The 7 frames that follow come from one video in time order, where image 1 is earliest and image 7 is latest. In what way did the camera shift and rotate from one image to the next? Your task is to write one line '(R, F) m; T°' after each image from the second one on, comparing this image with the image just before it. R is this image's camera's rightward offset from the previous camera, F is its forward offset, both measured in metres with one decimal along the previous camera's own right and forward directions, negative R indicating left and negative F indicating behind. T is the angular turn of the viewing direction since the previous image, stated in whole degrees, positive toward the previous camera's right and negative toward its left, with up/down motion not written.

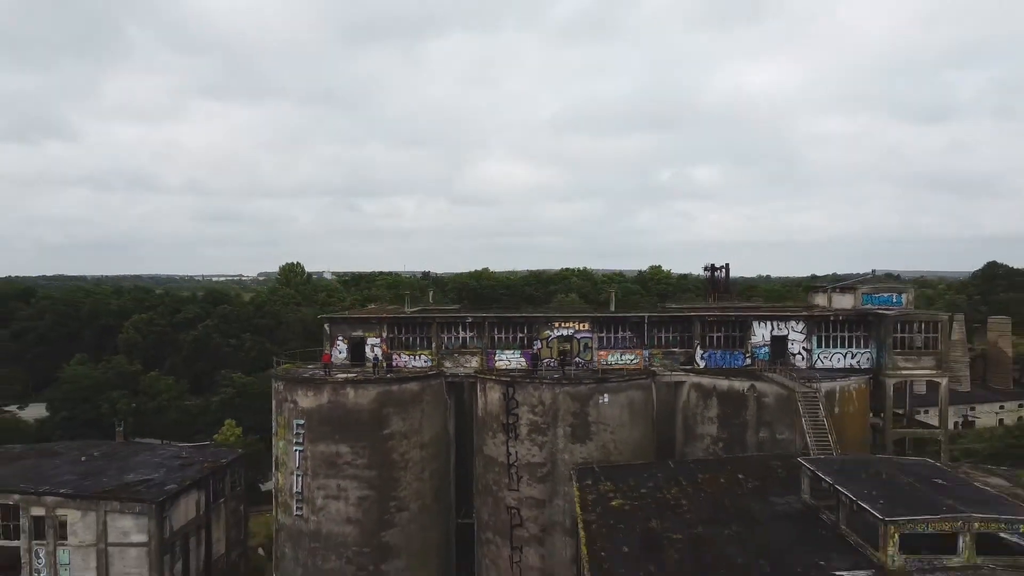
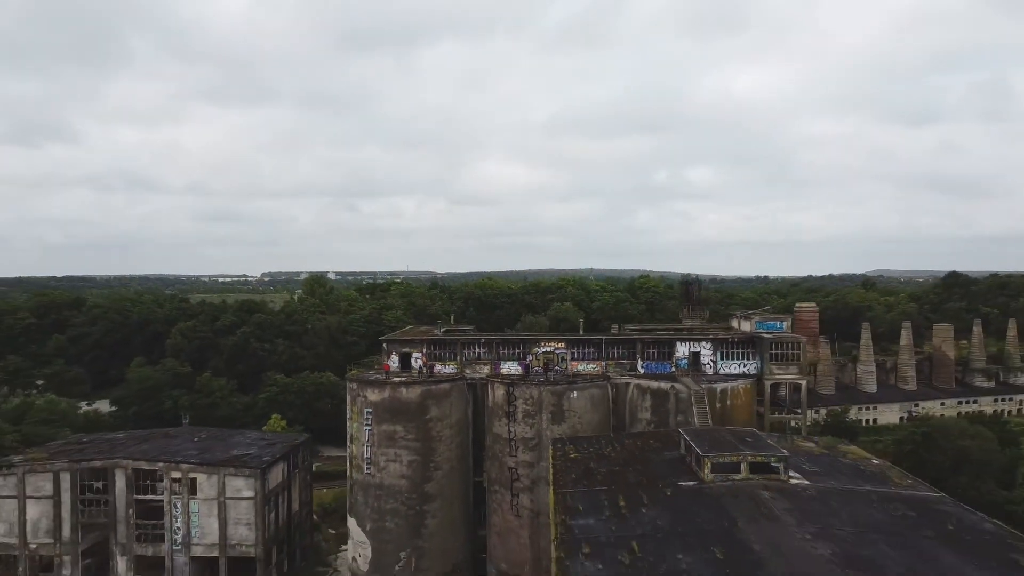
(0.0, -5.3) m; 0°
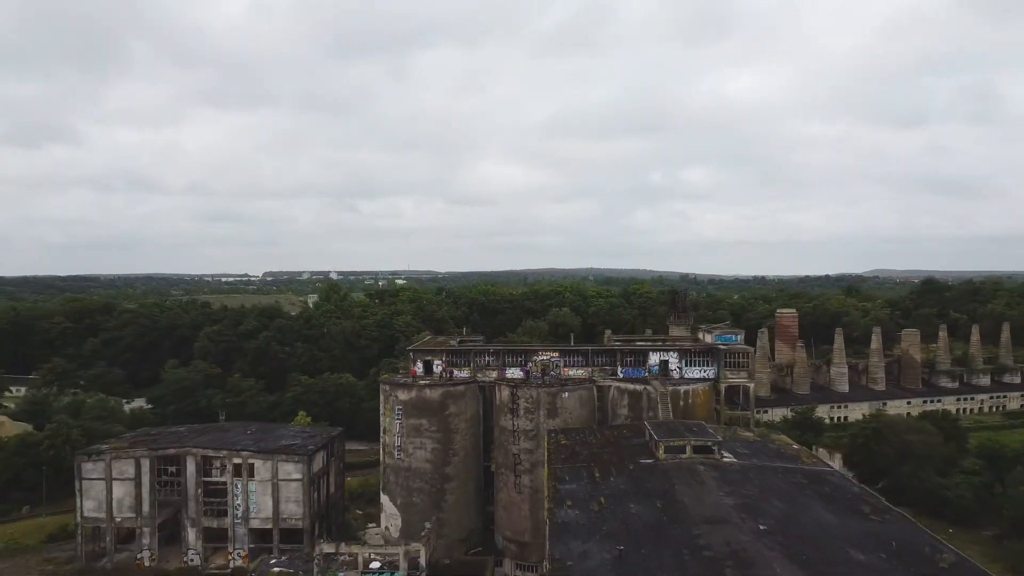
(-0.1, -3.8) m; 0°
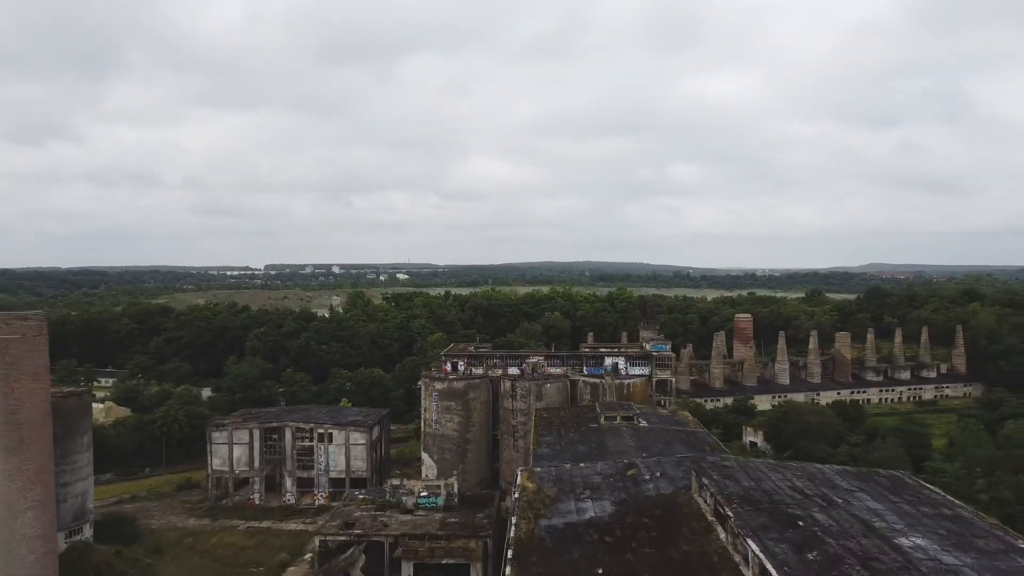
(-0.1, -9.6) m; 0°
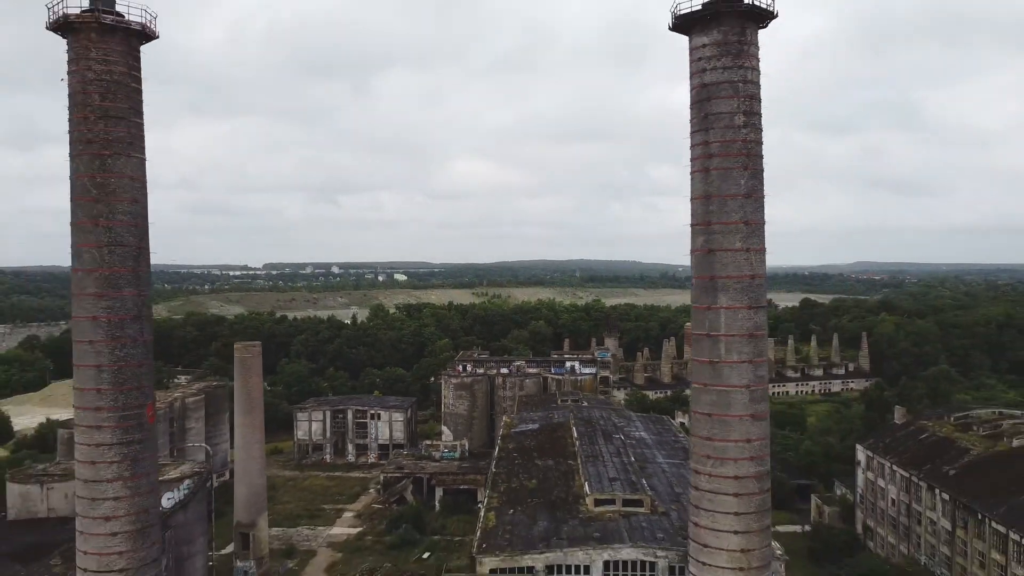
(+0.2, -14.6) m; +1°
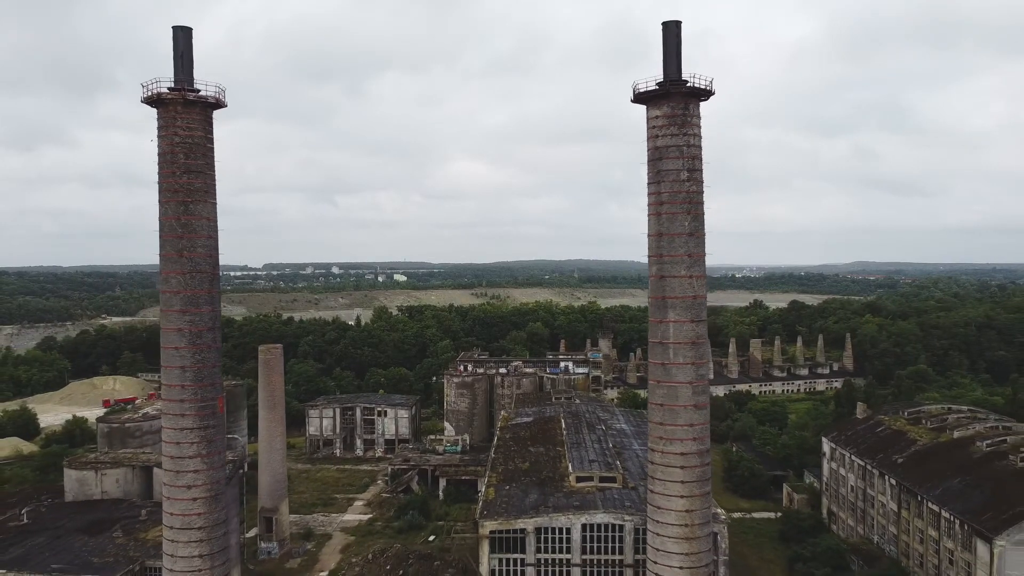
(+0.1, -3.2) m; 0°
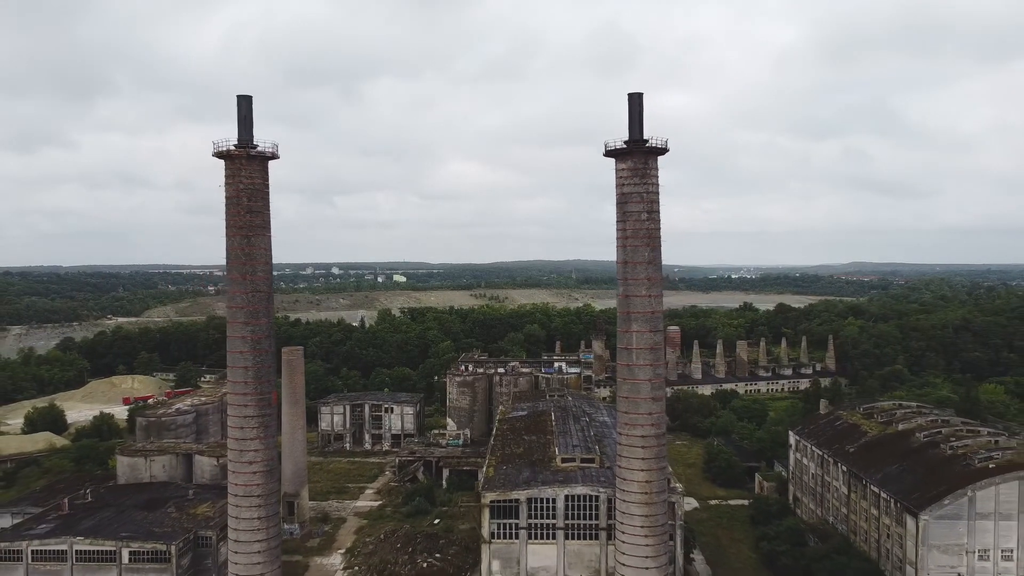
(+0.1, -3.8) m; 0°
